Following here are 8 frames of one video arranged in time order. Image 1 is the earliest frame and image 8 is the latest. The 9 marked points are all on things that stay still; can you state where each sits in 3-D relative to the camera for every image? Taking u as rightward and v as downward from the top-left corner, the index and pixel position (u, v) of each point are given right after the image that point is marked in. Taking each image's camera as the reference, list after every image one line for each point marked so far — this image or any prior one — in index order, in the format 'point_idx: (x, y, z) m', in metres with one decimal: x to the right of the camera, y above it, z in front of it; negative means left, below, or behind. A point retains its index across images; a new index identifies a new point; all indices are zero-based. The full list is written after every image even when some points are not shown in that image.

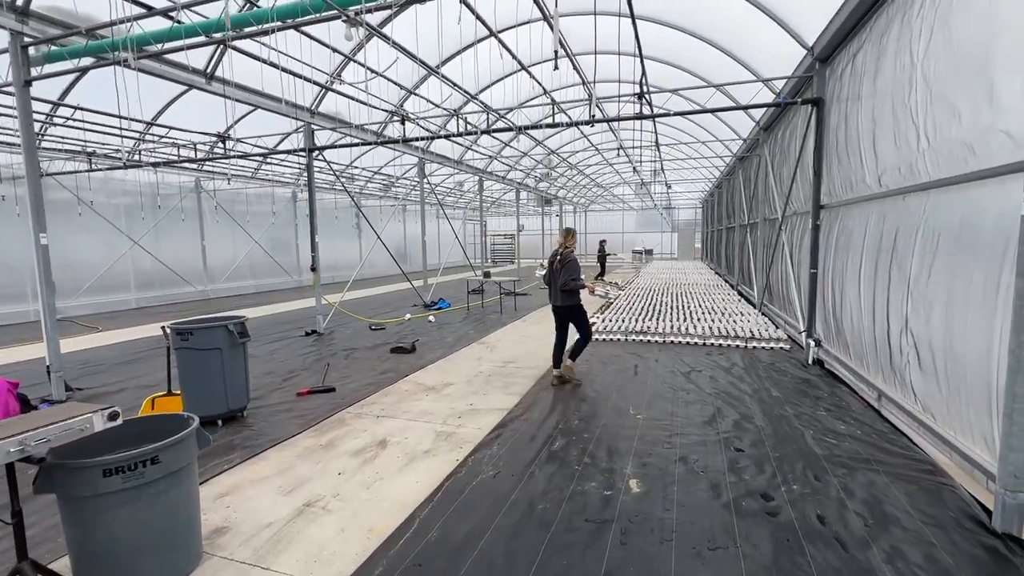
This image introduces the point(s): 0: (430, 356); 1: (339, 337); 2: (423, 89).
0: (-1.1, -0.9, +6.5) m
1: (-3.0, -0.8, +8.0) m
2: (-1.7, +3.9, +9.1) m
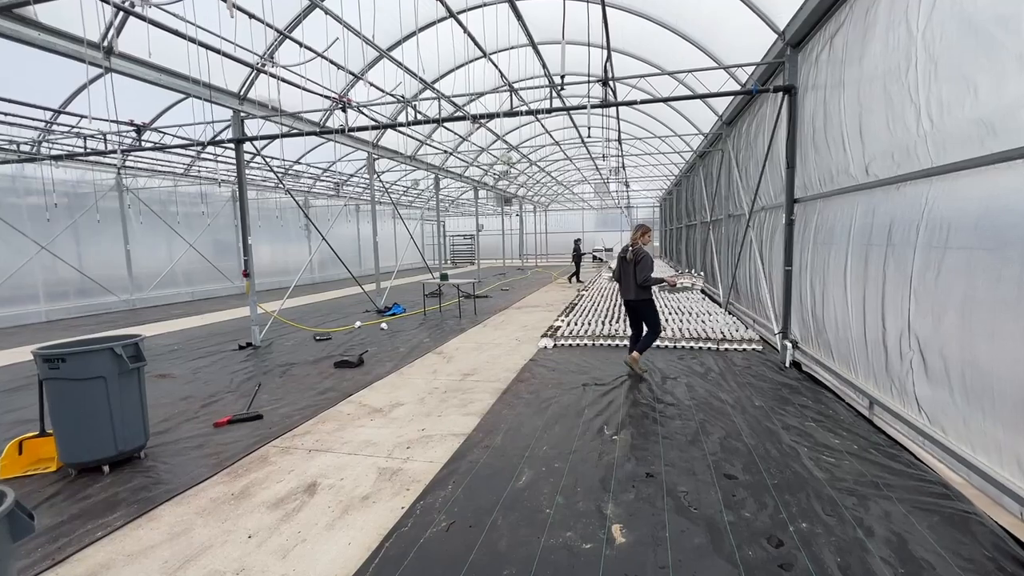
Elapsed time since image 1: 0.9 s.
0: (-1.6, -1.0, +5.8) m
1: (-3.6, -1.0, +7.2) m
2: (-2.5, +3.8, +8.4) m
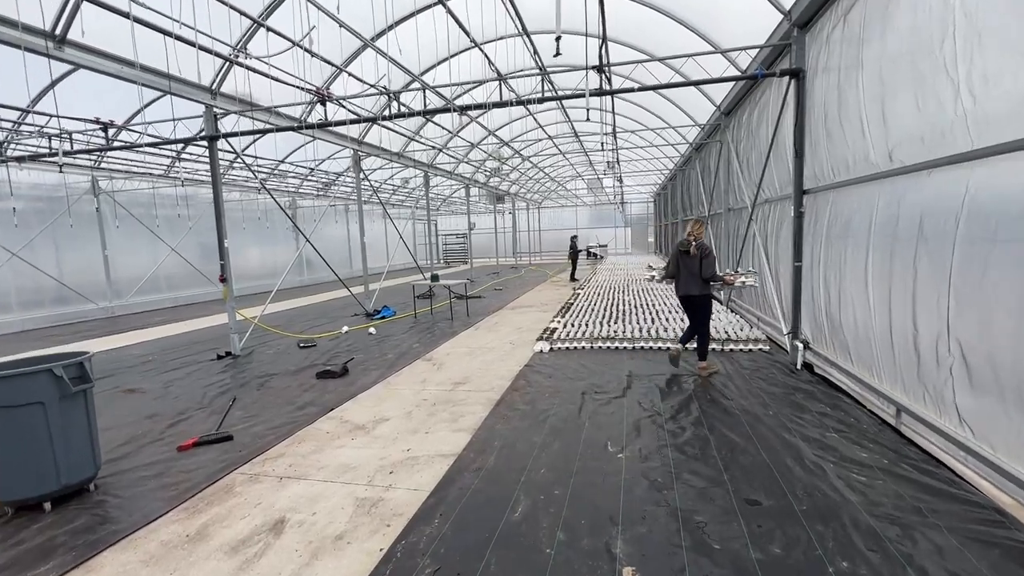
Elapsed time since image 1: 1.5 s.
0: (-1.7, -1.1, +5.4) m
1: (-3.7, -1.0, +6.8) m
2: (-2.7, +3.7, +8.0) m
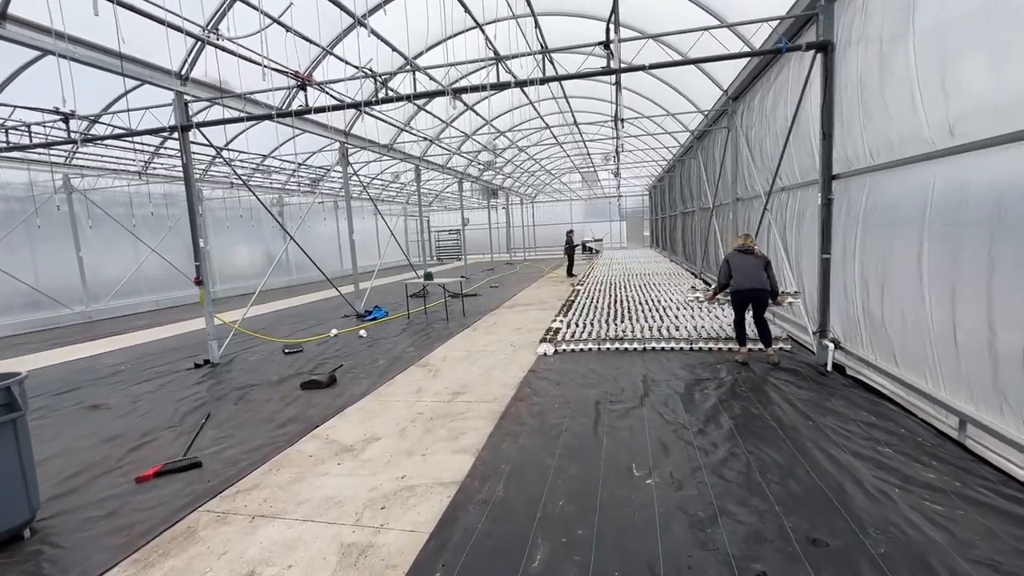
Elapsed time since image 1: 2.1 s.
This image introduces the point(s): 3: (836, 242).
0: (-1.7, -1.1, +5.0) m
1: (-3.6, -1.1, +6.3) m
2: (-2.8, +3.7, +7.4) m
3: (+3.1, +0.4, +4.5) m
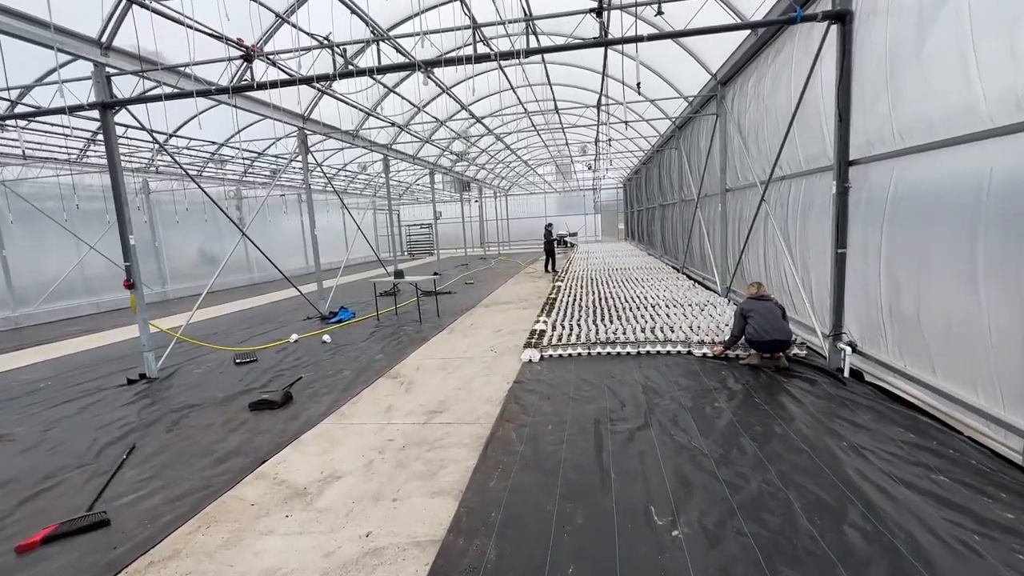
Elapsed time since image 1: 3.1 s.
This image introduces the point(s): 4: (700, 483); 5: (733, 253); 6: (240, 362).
0: (-1.8, -1.1, +4.3) m
1: (-3.9, -1.1, +5.4) m
2: (-3.1, +3.7, +6.6) m
3: (+3.0, +0.5, +4.1) m
4: (+1.1, -1.1, +2.7) m
5: (+3.5, +0.6, +7.5) m
6: (-3.6, -1.0, +6.2) m
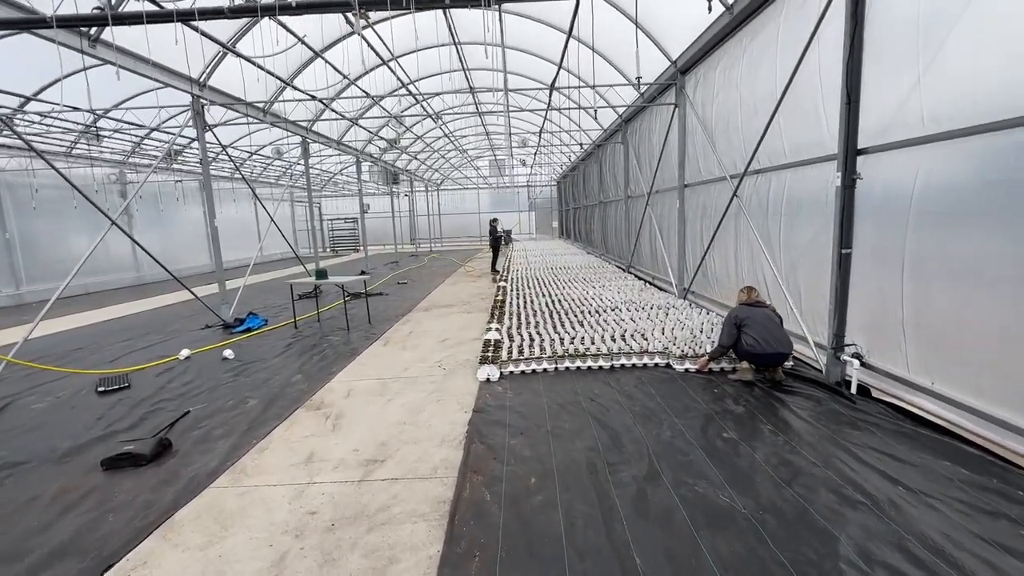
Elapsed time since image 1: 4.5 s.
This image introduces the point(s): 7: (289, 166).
0: (-2.1, -1.2, +3.1) m
1: (-4.3, -1.2, +3.9) m
2: (-3.7, +3.7, +5.2) m
3: (+2.7, +0.4, +3.6) m
4: (+1.0, -1.2, +2.0) m
5: (+2.7, +0.5, +7.1) m
6: (-4.1, -1.0, +4.7) m
7: (-8.0, +4.4, +16.9) m
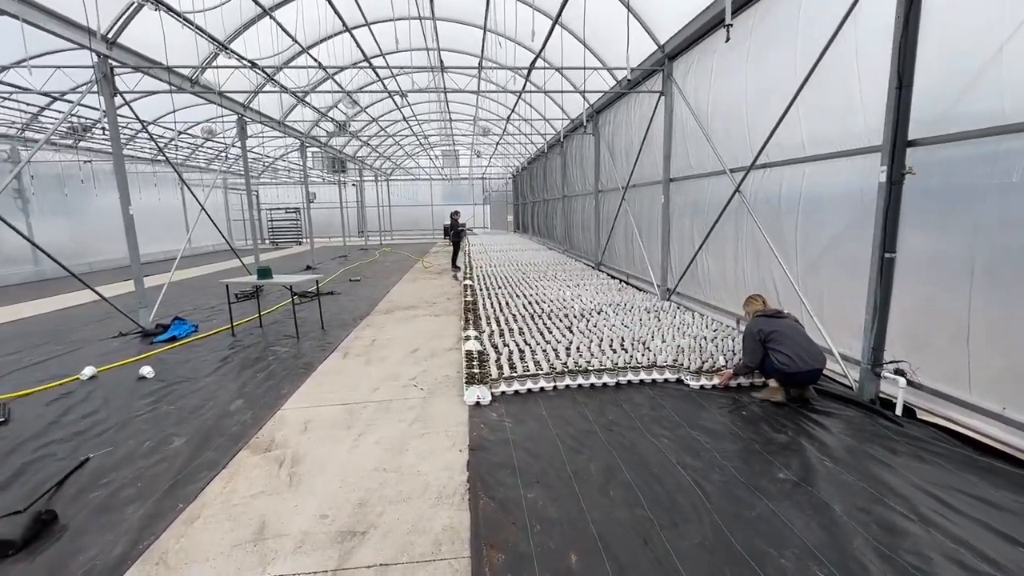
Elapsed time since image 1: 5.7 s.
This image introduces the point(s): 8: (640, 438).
0: (-1.9, -1.2, +2.2) m
1: (-4.2, -1.2, +2.8) m
2: (-3.8, +3.6, +4.0) m
3: (+2.7, +0.4, +3.2) m
4: (+1.2, -1.3, +1.4) m
5: (+2.4, +0.5, +6.7) m
6: (-4.2, -1.1, +3.6) m
7: (-9.4, +4.5, +15.2) m
8: (+0.9, -1.0, +3.1) m
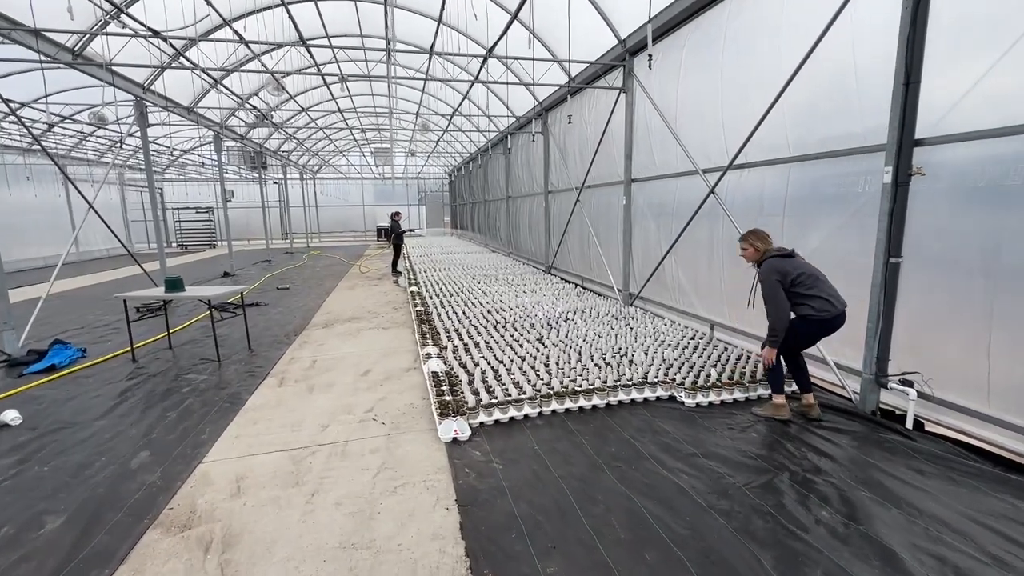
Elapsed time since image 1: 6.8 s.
0: (-1.8, -1.4, +1.4) m
1: (-4.1, -1.4, +1.7) m
2: (-4.0, +3.4, +2.9) m
3: (+2.7, +0.3, +3.1) m
4: (+1.5, -1.3, +1.1) m
5: (+1.8, +0.5, +6.4) m
6: (-4.2, -1.3, +2.5) m
7: (-11.1, +4.2, +13.2) m
8: (+0.8, -1.1, +2.7) m
